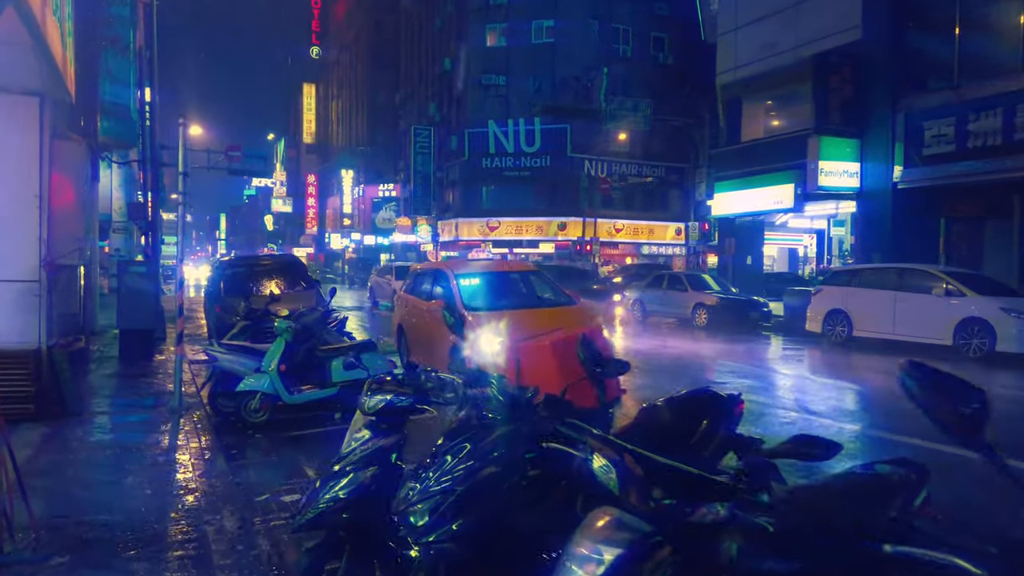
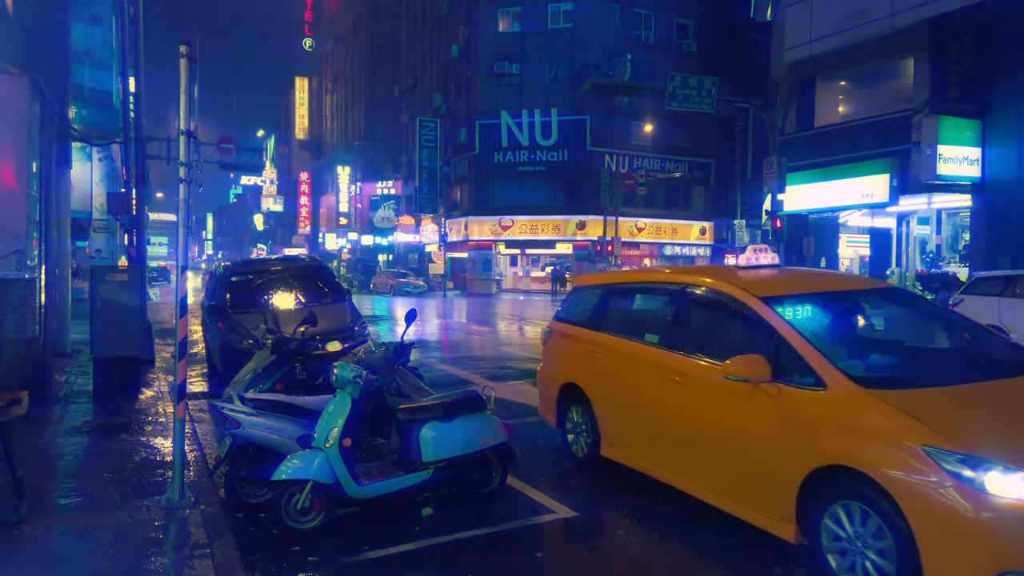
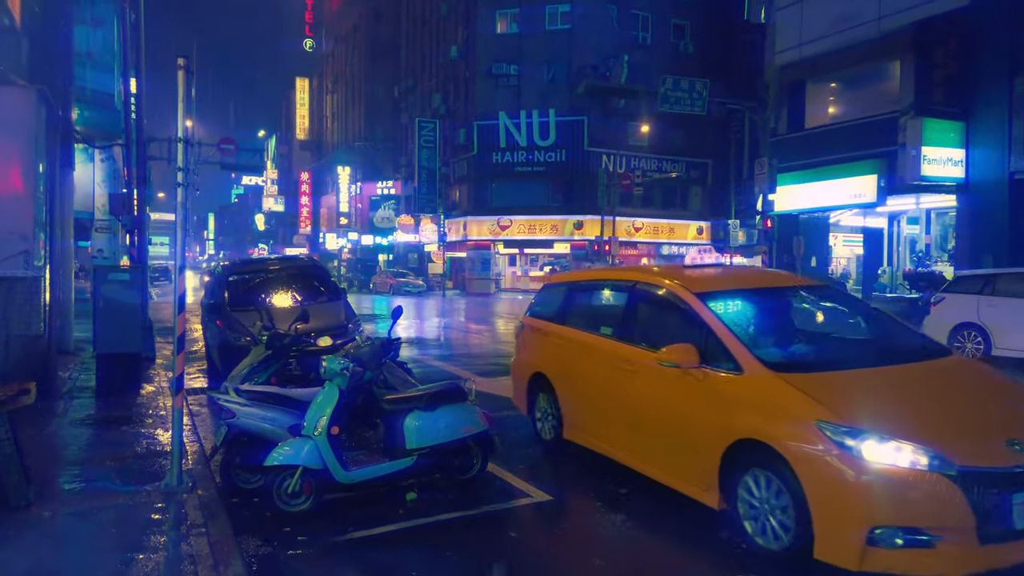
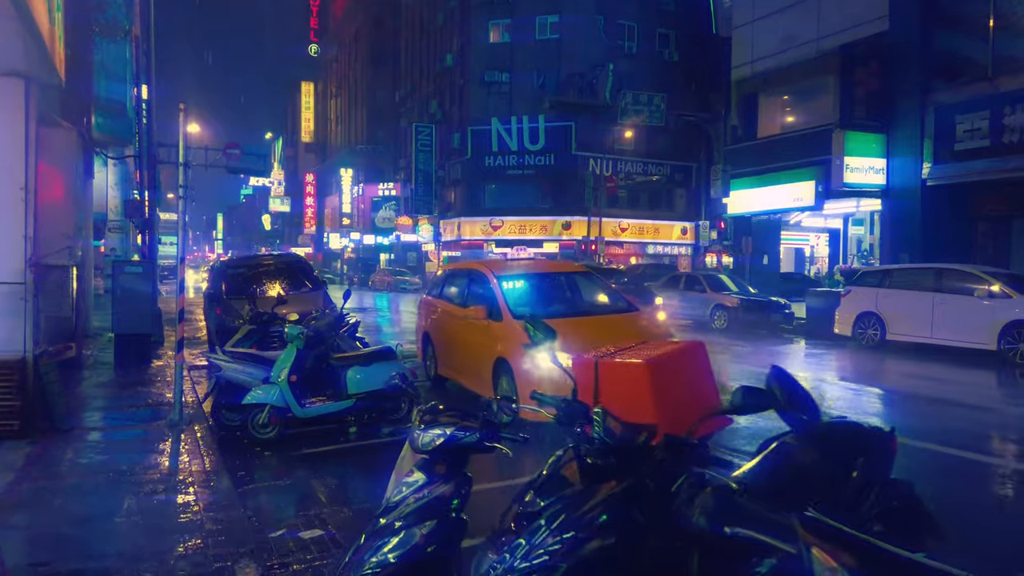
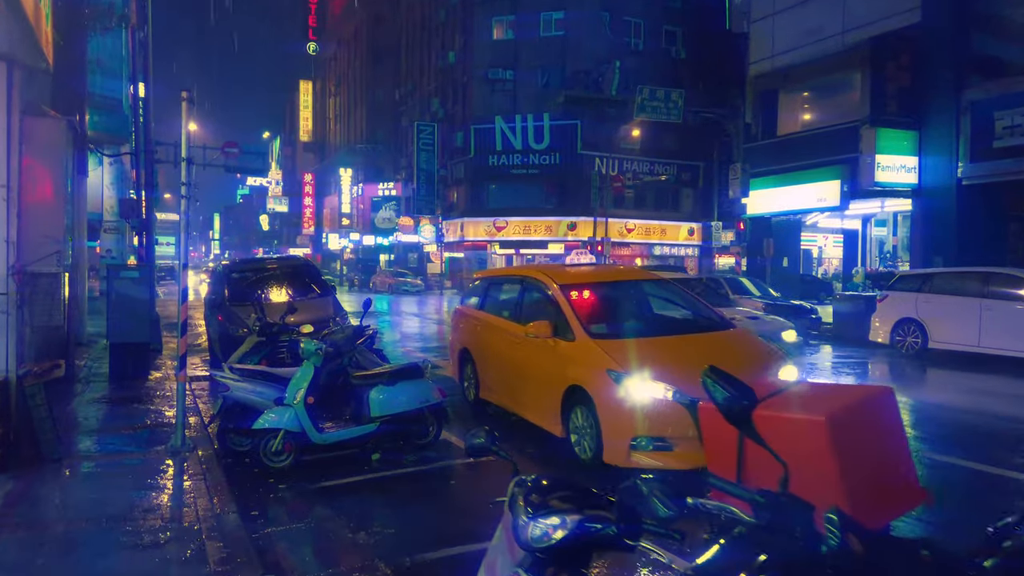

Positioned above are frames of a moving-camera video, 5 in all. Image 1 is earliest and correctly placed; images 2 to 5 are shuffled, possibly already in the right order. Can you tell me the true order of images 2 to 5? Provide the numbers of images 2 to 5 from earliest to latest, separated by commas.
4, 5, 3, 2
